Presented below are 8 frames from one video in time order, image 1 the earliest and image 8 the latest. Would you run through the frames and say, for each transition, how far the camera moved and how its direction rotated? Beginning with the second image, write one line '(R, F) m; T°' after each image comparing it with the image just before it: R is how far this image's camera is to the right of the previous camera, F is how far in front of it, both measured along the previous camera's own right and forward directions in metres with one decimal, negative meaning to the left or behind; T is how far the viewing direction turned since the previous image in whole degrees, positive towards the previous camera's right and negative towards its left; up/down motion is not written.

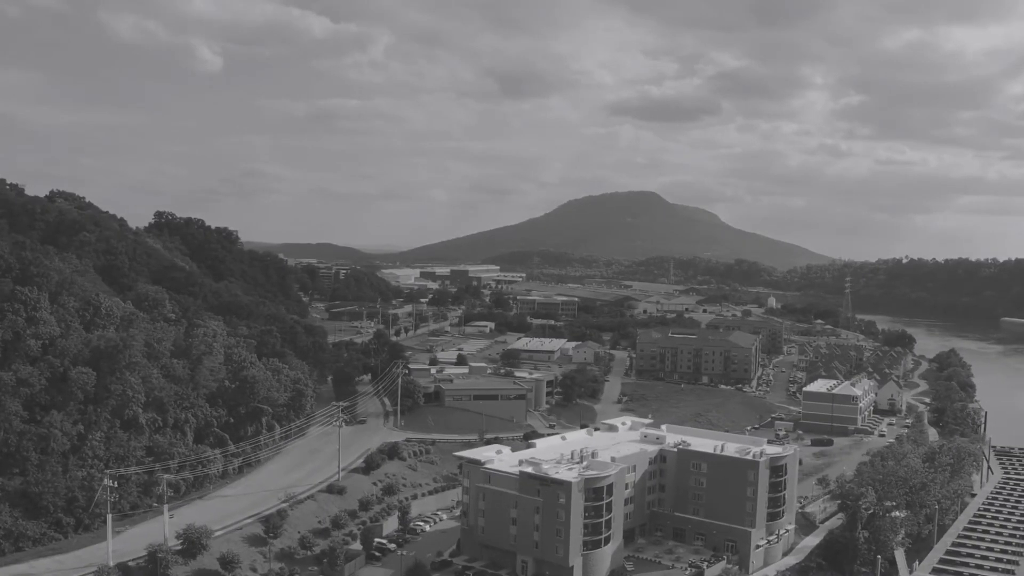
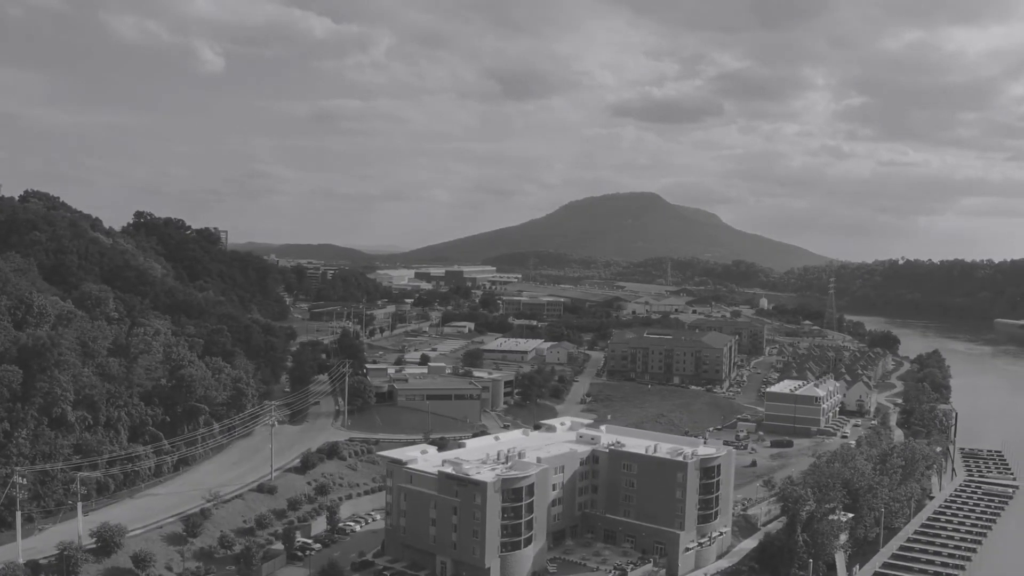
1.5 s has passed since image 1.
(+2.1, +0.2) m; 0°
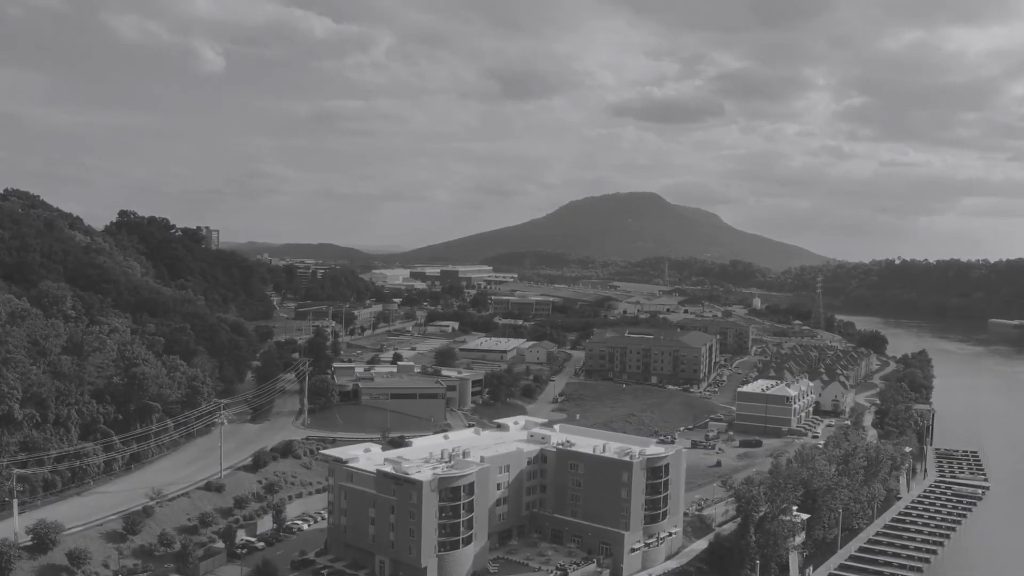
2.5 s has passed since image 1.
(+1.5, +0.2) m; 0°
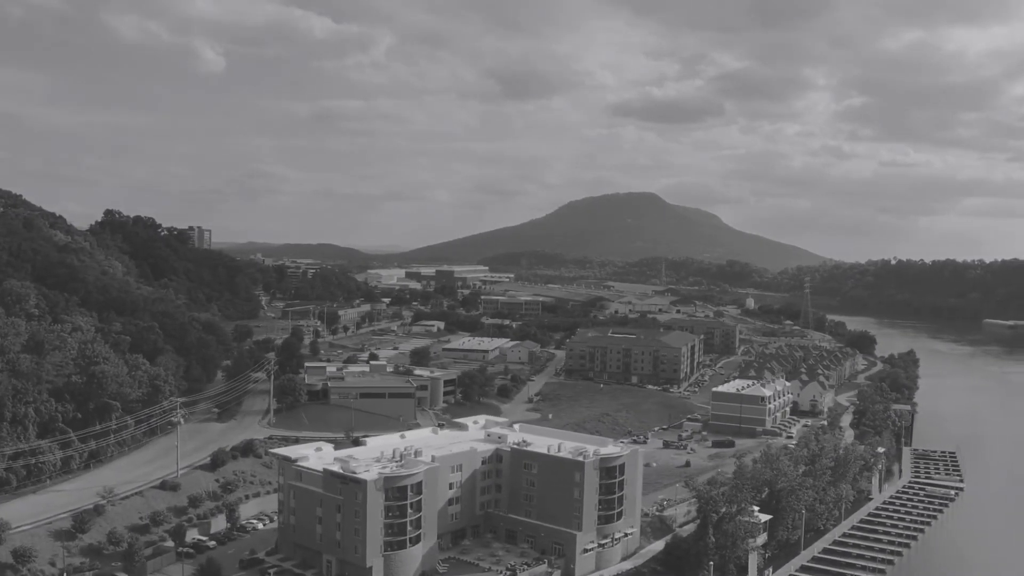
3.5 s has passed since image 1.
(+1.3, +0.1) m; 0°
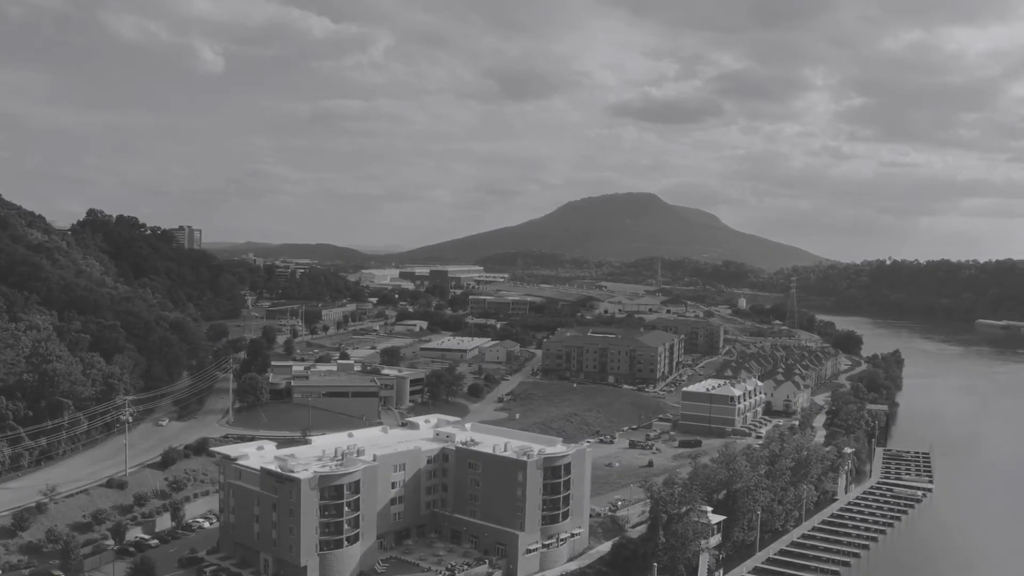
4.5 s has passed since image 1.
(+1.5, +0.1) m; 0°
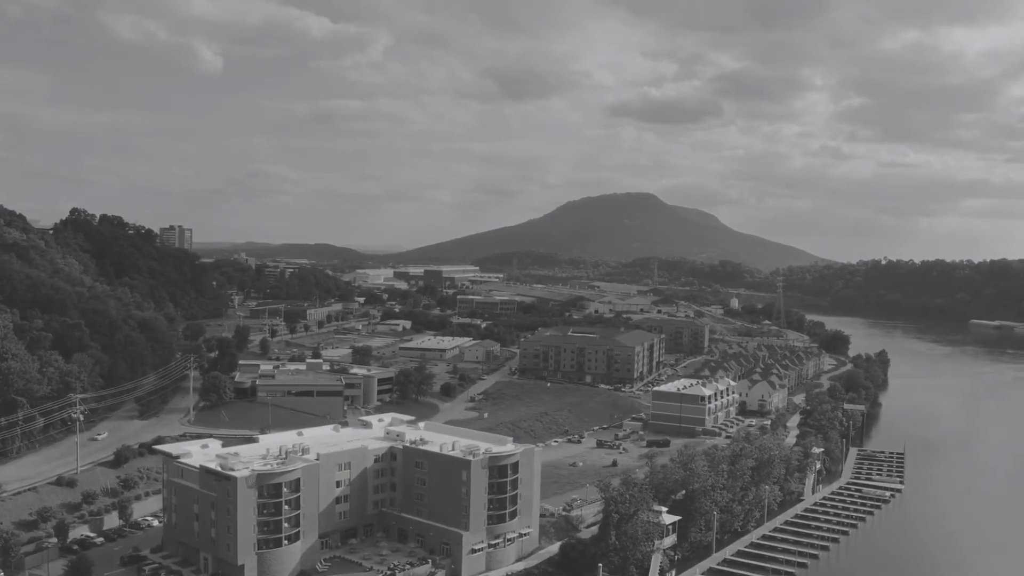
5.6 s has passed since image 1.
(+1.5, +0.1) m; 0°
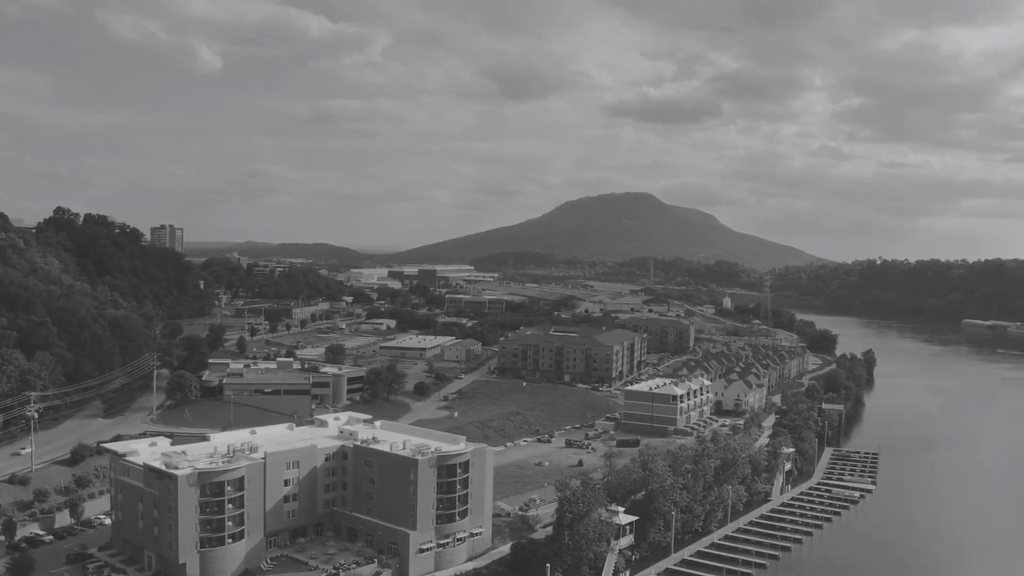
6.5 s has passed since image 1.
(+1.4, +0.1) m; 0°
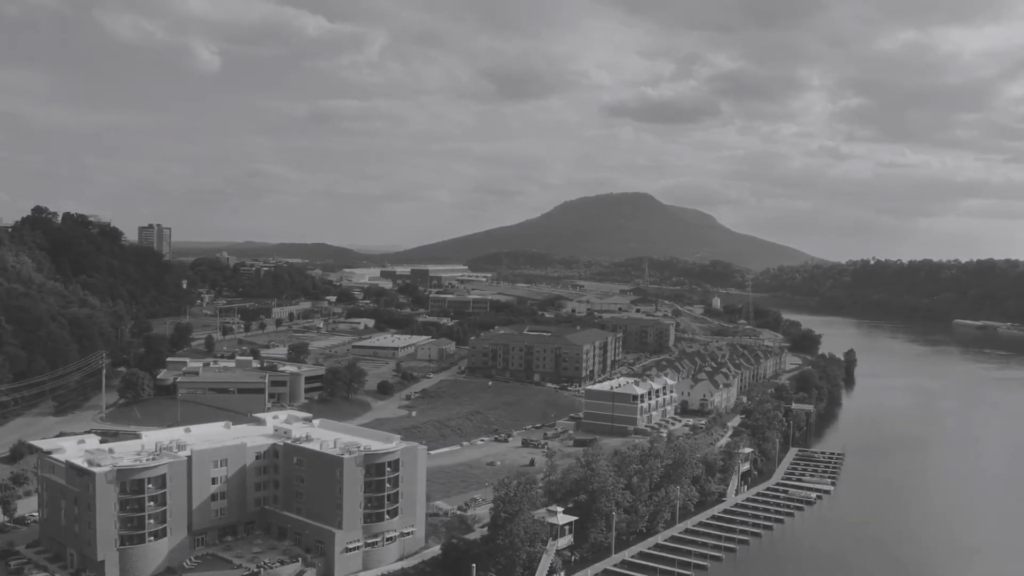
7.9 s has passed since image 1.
(+1.9, +0.1) m; 0°
